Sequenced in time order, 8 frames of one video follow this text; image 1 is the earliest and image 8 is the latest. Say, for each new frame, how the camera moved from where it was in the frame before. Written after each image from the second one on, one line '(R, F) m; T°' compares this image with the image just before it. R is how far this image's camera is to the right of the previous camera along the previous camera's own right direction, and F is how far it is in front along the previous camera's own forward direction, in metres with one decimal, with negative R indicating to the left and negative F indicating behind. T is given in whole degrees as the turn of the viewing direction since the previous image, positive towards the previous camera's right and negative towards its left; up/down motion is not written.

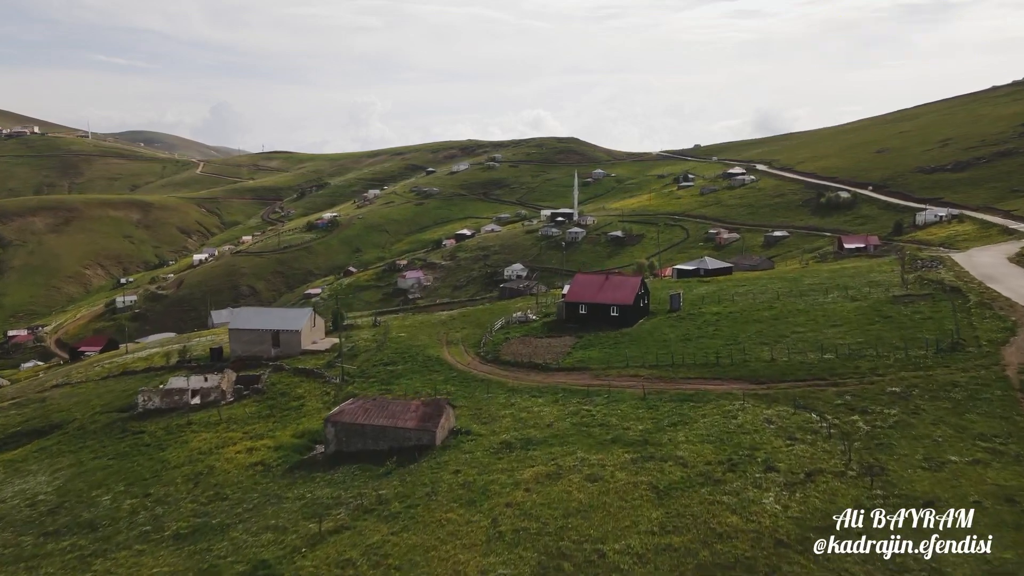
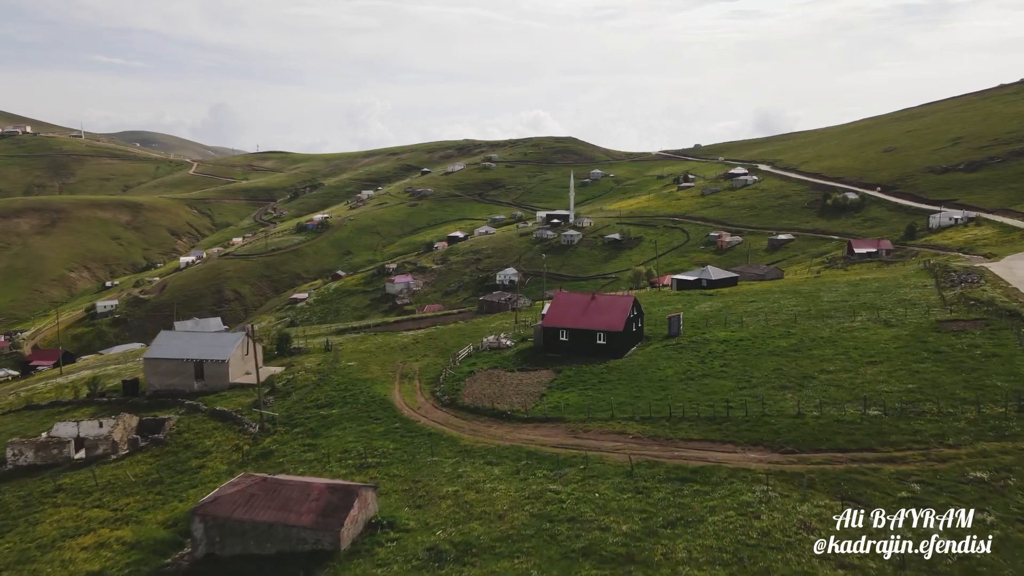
(+2.0, +8.5) m; 0°
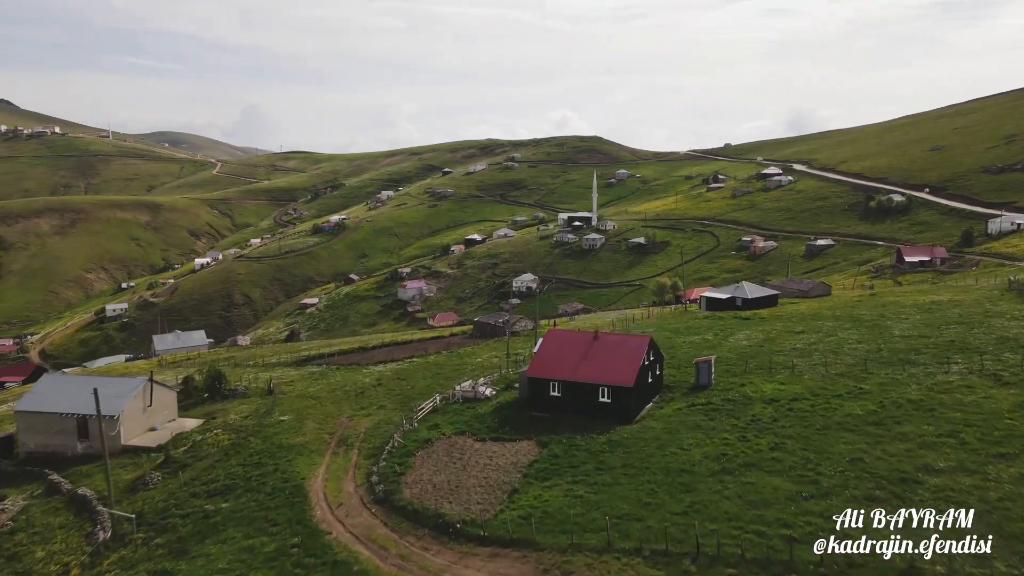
(+2.3, +11.0) m; -2°
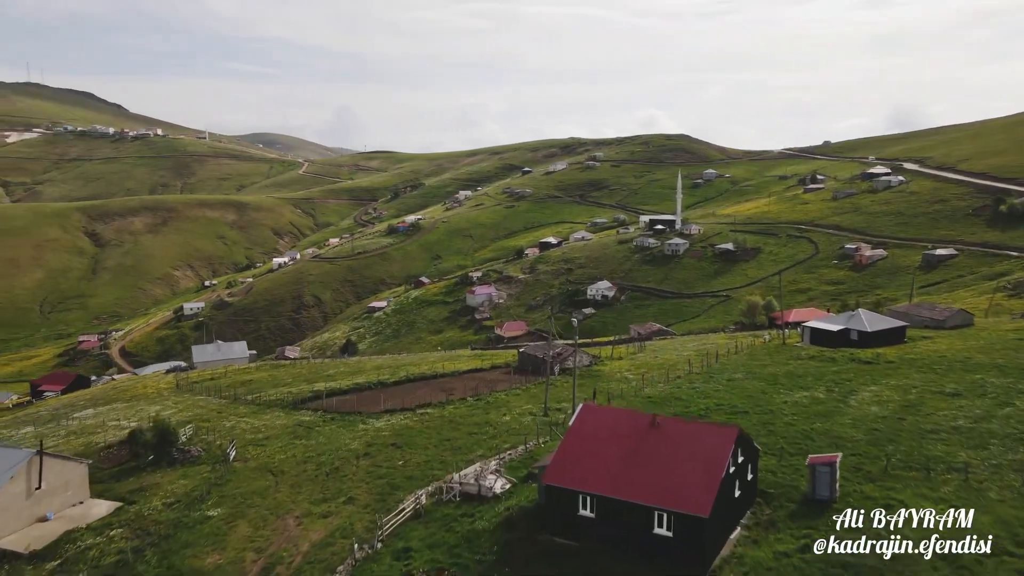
(+2.1, +11.7) m; -6°
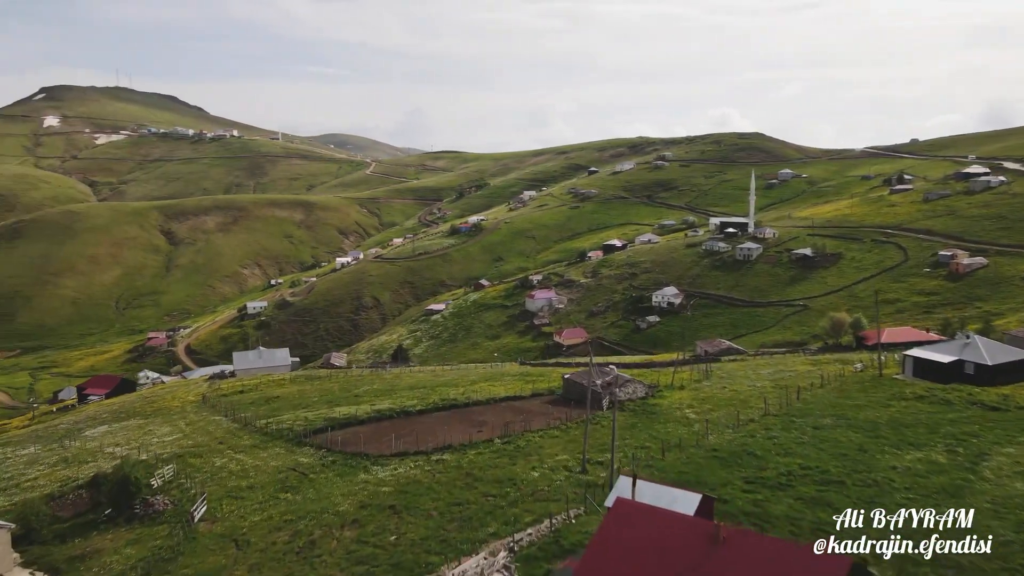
(+1.4, +6.9) m; -5°
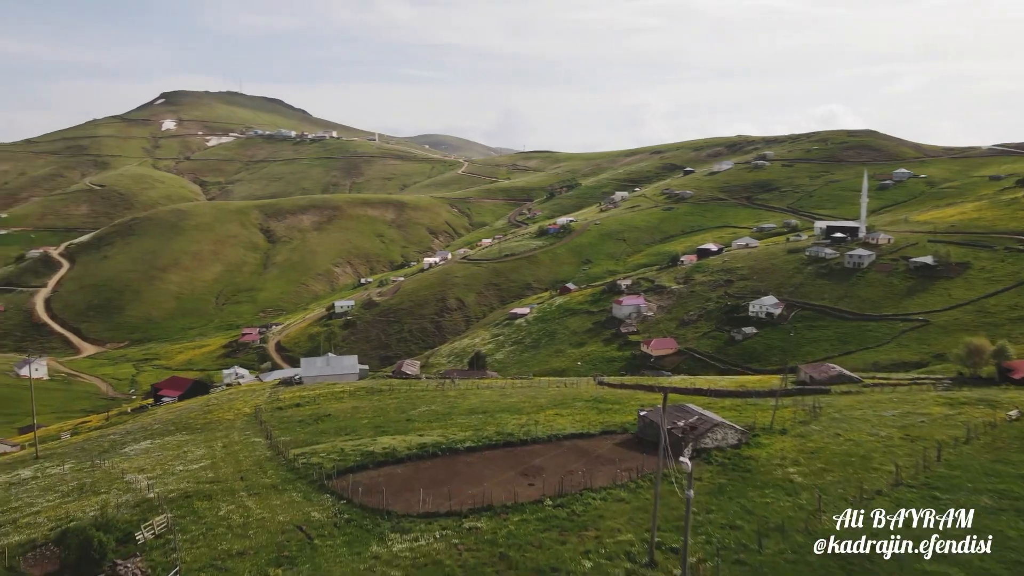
(+1.3, +6.7) m; -7°
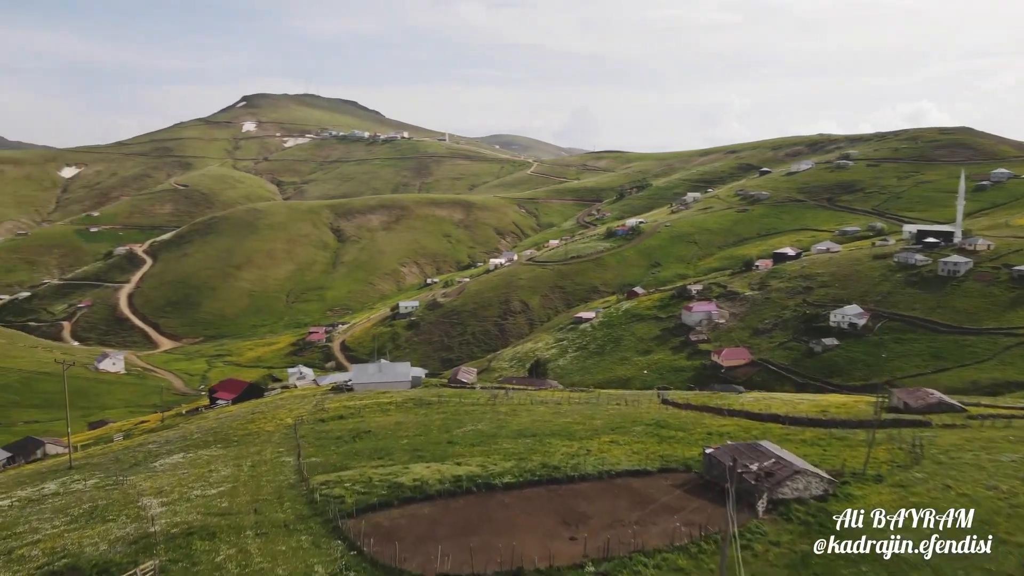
(+1.0, +4.7) m; -5°
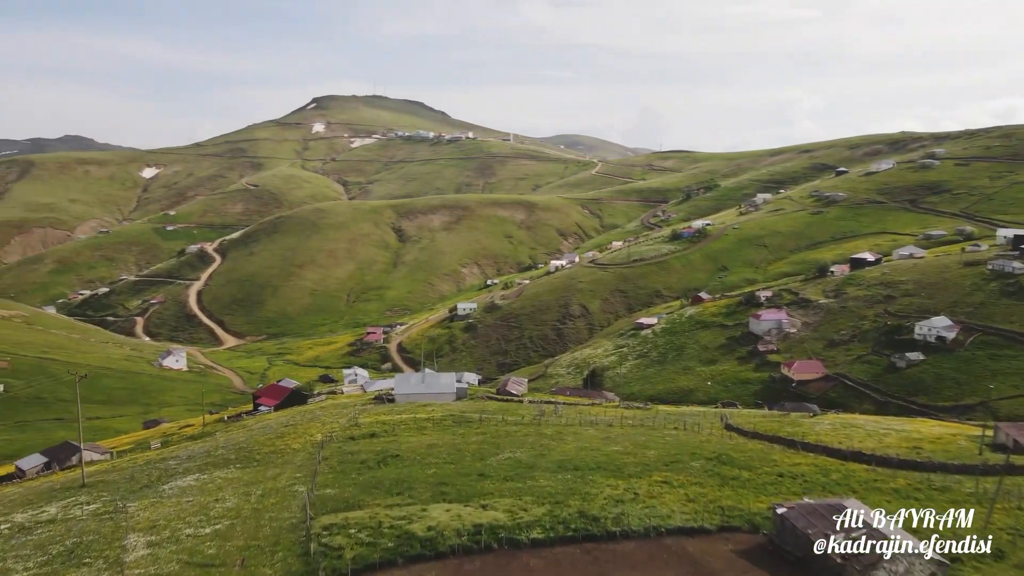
(+1.3, +5.4) m; -5°
